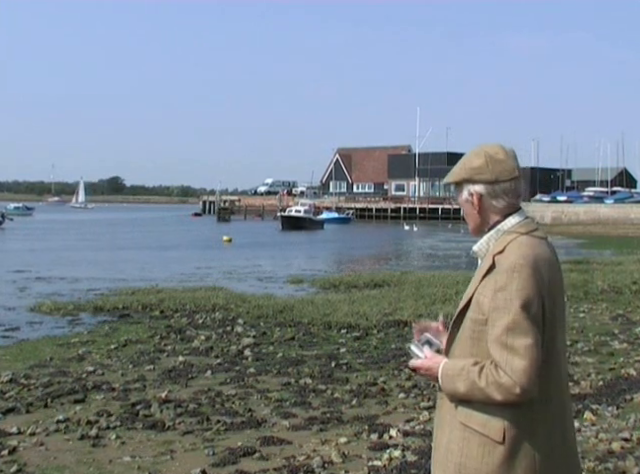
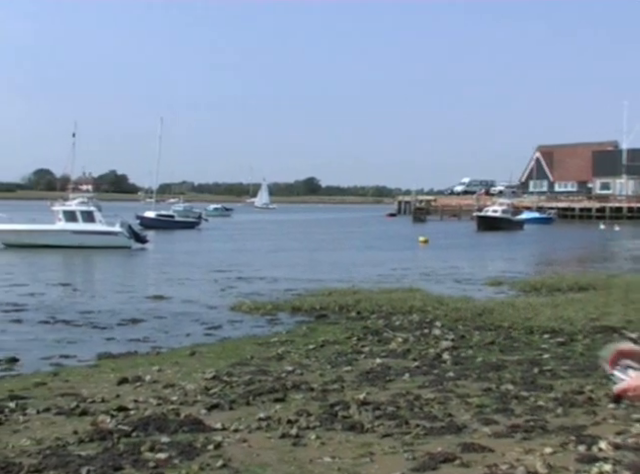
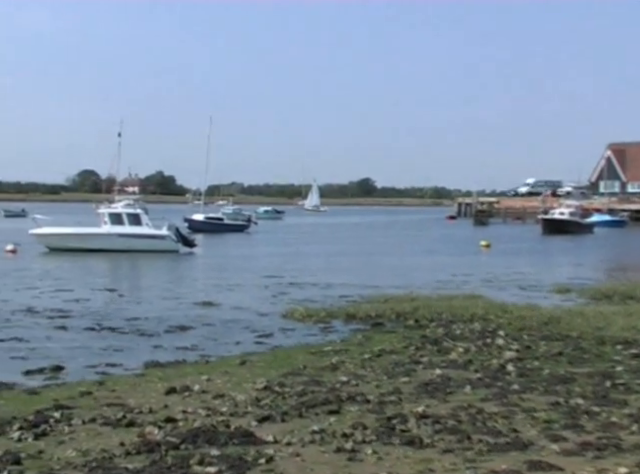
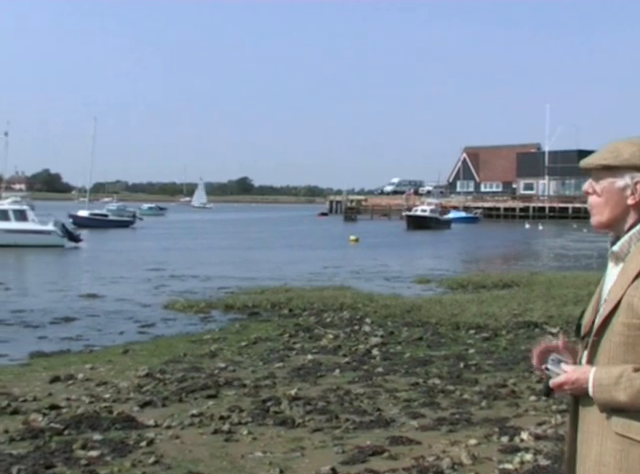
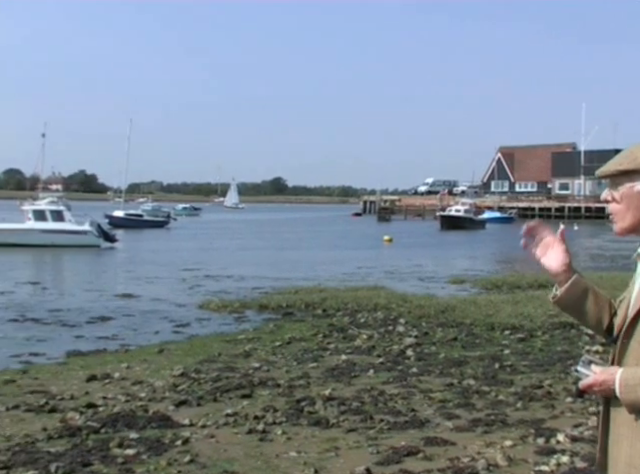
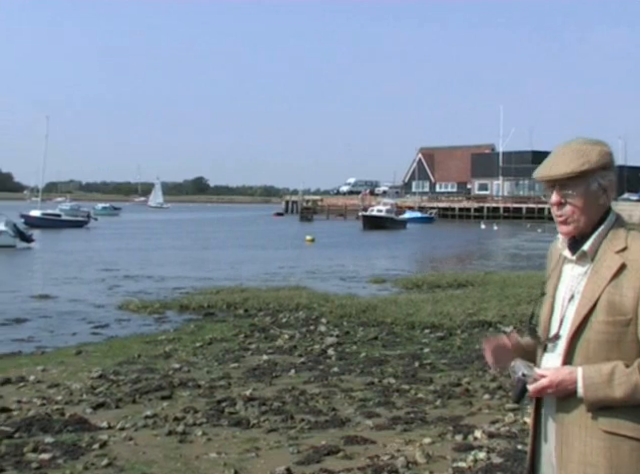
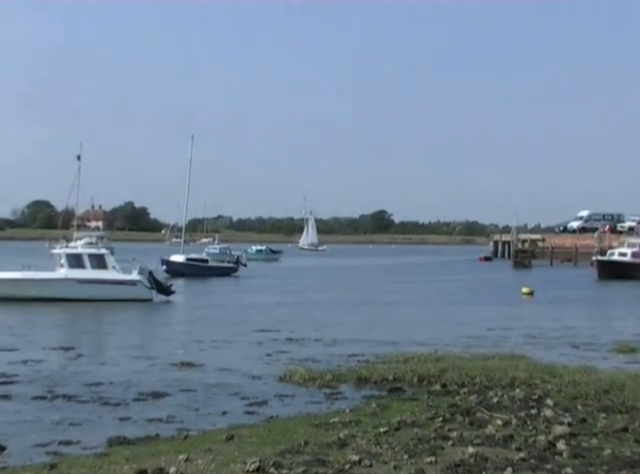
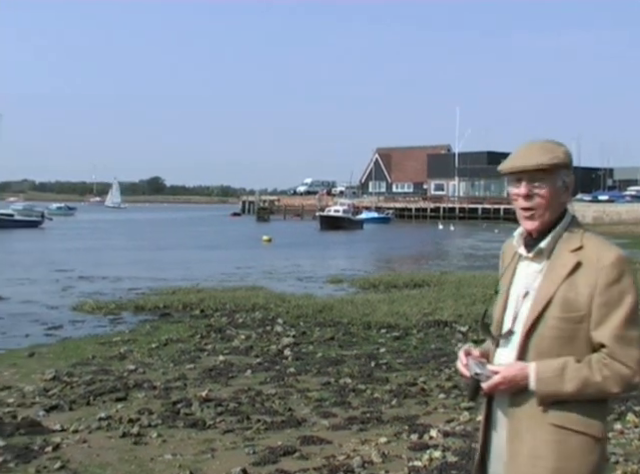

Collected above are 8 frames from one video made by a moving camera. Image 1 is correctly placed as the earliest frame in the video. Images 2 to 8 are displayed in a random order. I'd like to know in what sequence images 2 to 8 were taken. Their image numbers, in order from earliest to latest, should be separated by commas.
8, 6, 4, 5, 2, 3, 7
